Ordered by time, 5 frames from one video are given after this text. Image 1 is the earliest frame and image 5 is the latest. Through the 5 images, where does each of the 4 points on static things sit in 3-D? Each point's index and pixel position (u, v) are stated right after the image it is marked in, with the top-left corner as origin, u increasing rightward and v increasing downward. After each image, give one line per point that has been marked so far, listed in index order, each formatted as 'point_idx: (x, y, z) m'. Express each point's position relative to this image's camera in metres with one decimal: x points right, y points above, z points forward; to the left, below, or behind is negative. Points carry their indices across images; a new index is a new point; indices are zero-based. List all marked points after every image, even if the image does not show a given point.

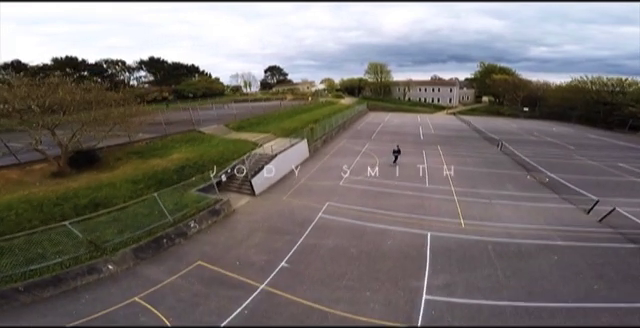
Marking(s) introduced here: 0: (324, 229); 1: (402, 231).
0: (+0.1, -3.4, +18.7) m
1: (+3.9, -3.4, +18.5) m
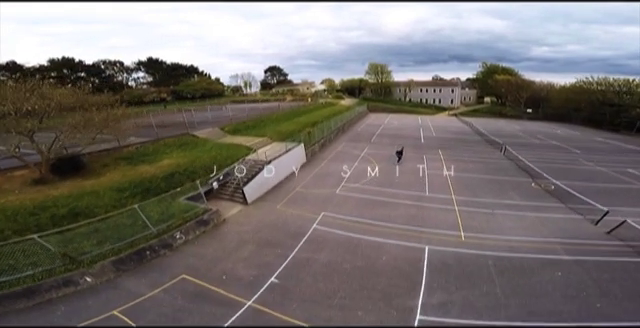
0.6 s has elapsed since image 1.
0: (-0.1, -3.8, +17.7) m
1: (+3.6, -3.8, +17.5) m
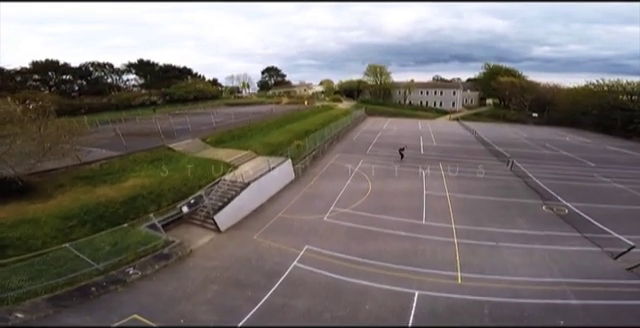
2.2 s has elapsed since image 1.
0: (-0.9, -5.0, +14.9) m
1: (+2.9, -5.0, +14.6) m
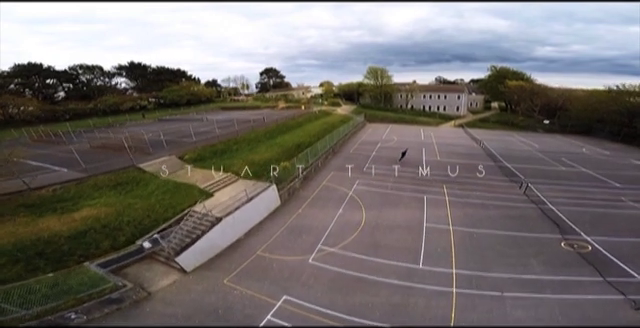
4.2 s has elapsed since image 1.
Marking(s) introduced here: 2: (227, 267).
0: (-1.7, -6.5, +11.7) m
1: (+2.1, -6.6, +11.4) m
2: (-4.2, -4.9, +17.2) m
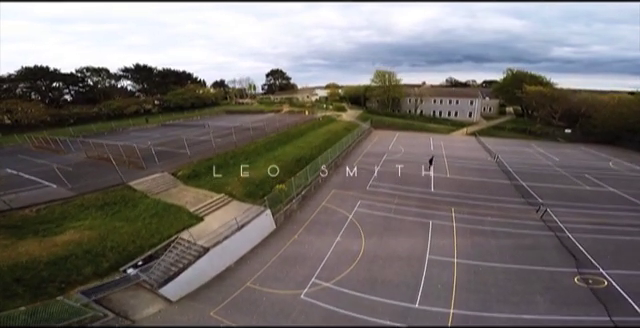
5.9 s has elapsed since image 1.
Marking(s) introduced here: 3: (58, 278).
0: (-2.2, -7.8, +10.4) m
1: (+1.6, -8.0, +10.0) m
2: (-4.6, -6.1, +16.0) m
3: (-11.8, -5.5, +16.2) m
